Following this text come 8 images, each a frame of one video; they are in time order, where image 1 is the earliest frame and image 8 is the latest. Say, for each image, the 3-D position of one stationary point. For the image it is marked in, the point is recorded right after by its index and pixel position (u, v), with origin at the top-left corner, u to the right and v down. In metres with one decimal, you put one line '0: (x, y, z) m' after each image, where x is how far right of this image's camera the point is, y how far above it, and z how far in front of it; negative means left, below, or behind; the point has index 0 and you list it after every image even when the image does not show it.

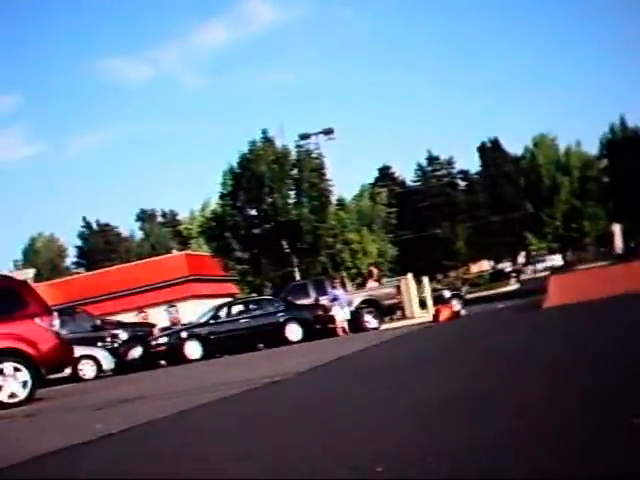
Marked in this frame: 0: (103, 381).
0: (-3.8, -2.4, +18.5) m
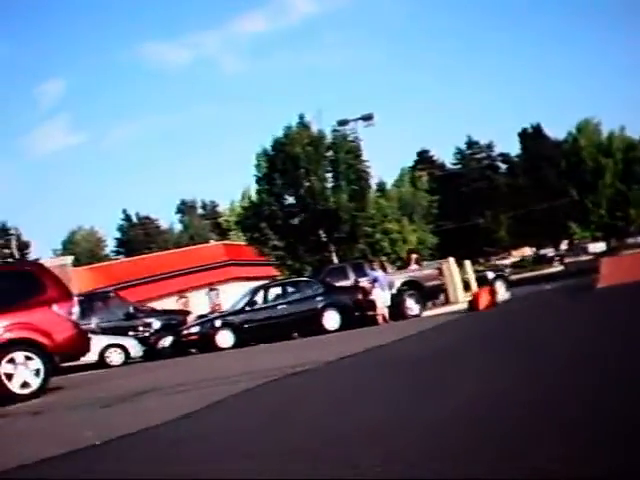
0: (-3.3, -2.3, +19.2) m
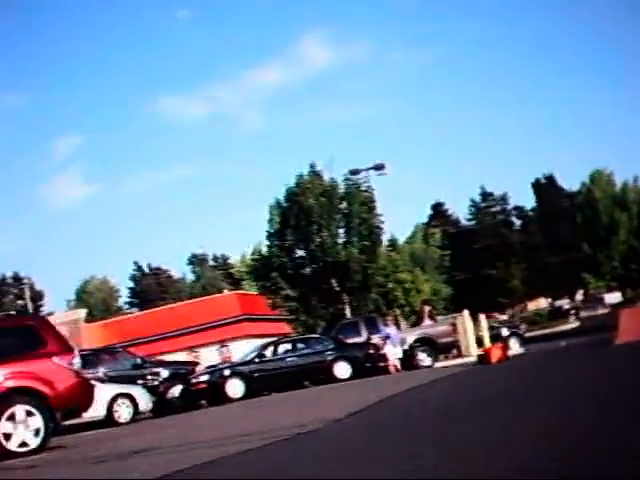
0: (-3.1, -3.2, +18.9) m
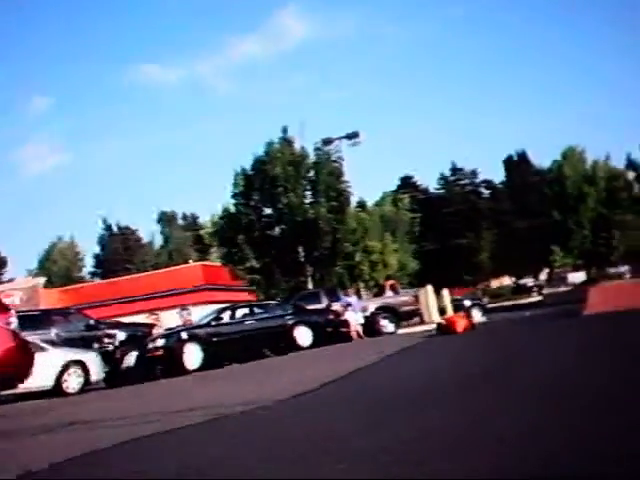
0: (-3.8, -2.6, +18.6) m
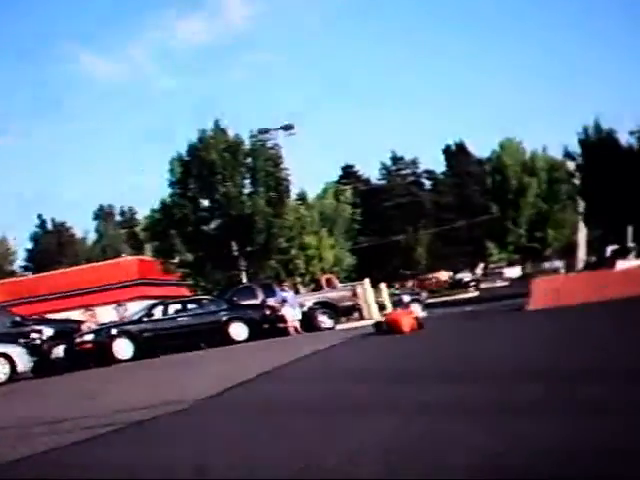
0: (-4.8, -2.5, +18.1) m
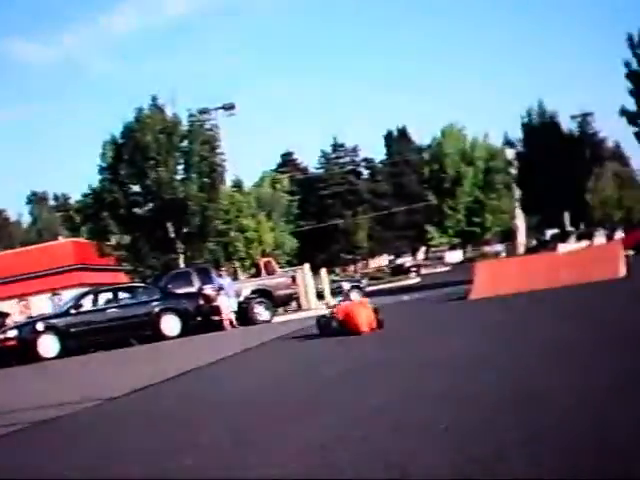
0: (-5.8, -2.2, +17.5) m
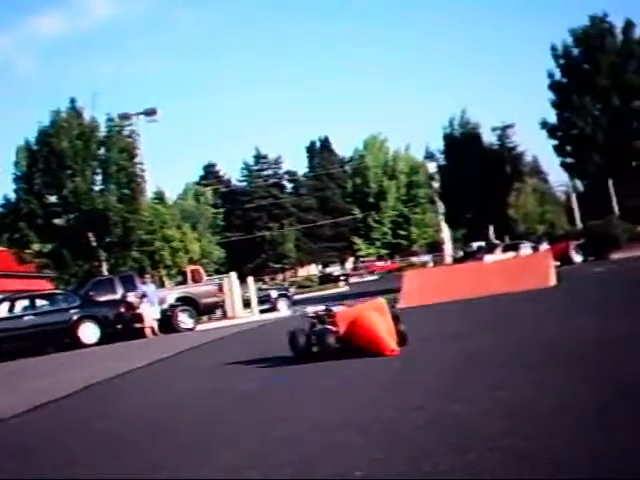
0: (-7.0, -2.3, +16.7) m
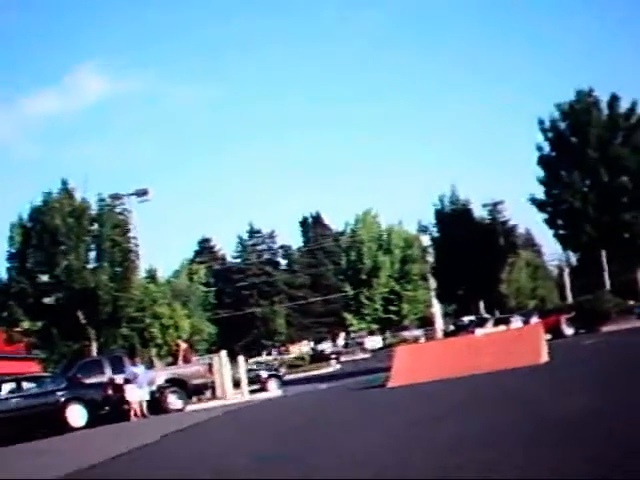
0: (-7.1, -3.6, +16.5) m
